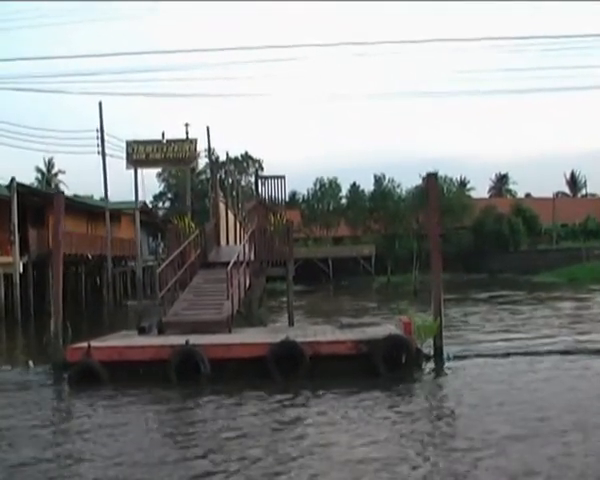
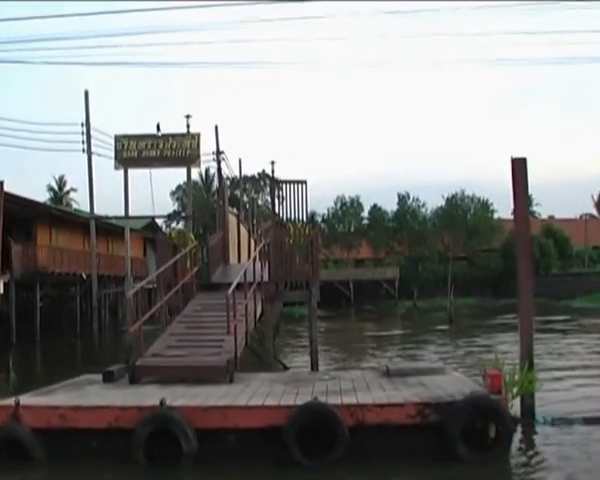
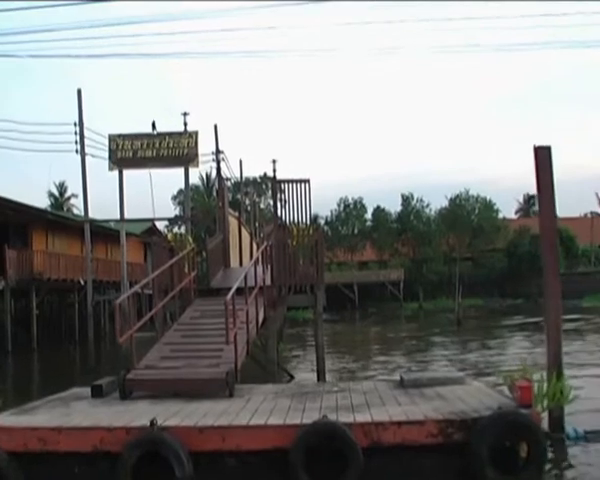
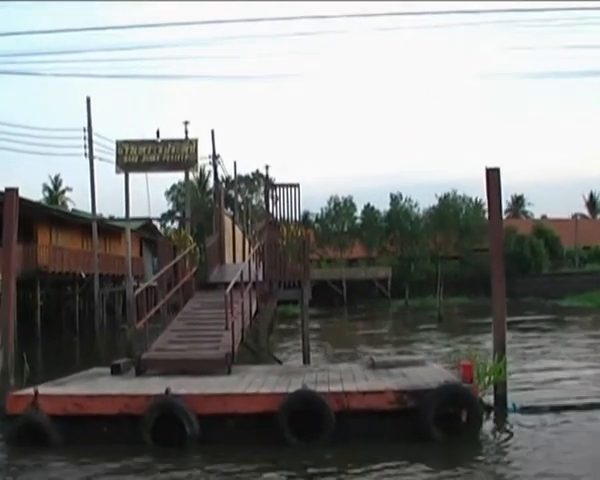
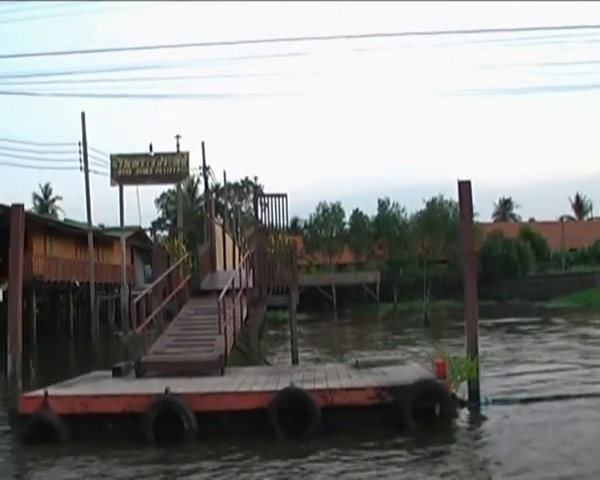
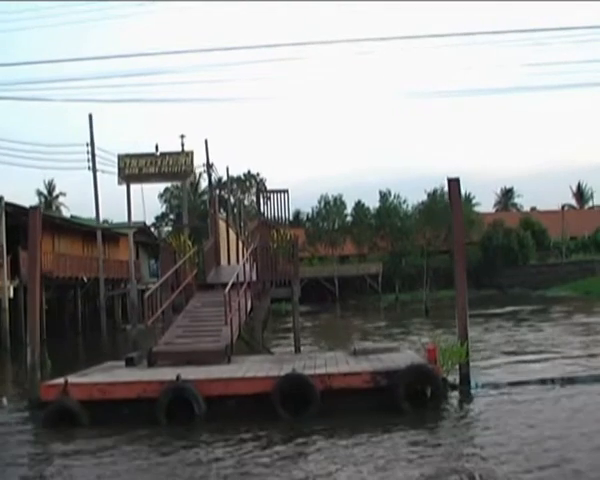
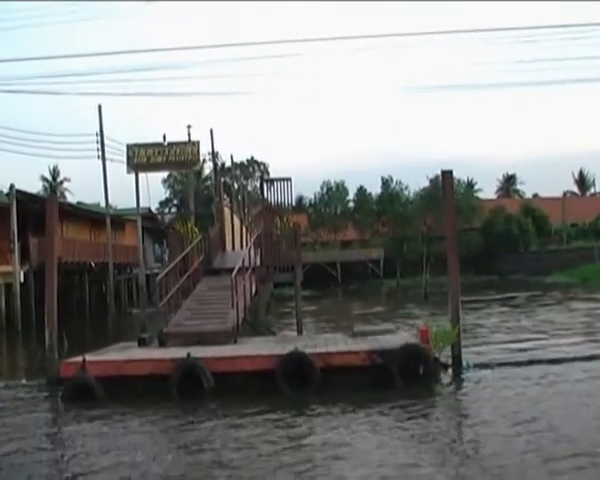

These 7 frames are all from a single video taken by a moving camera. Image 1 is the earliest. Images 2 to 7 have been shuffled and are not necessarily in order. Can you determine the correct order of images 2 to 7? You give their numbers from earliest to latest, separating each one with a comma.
7, 6, 5, 4, 2, 3
